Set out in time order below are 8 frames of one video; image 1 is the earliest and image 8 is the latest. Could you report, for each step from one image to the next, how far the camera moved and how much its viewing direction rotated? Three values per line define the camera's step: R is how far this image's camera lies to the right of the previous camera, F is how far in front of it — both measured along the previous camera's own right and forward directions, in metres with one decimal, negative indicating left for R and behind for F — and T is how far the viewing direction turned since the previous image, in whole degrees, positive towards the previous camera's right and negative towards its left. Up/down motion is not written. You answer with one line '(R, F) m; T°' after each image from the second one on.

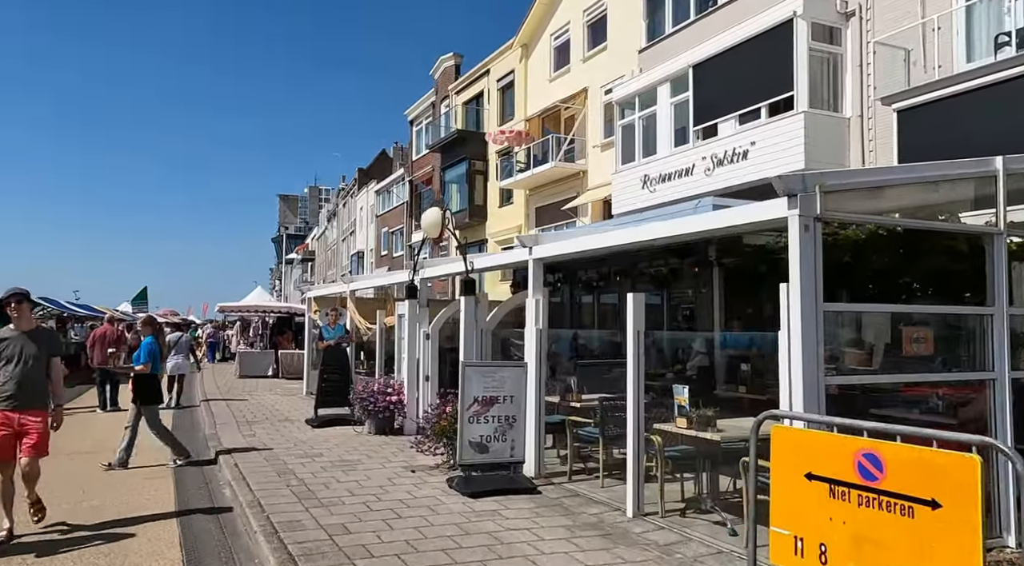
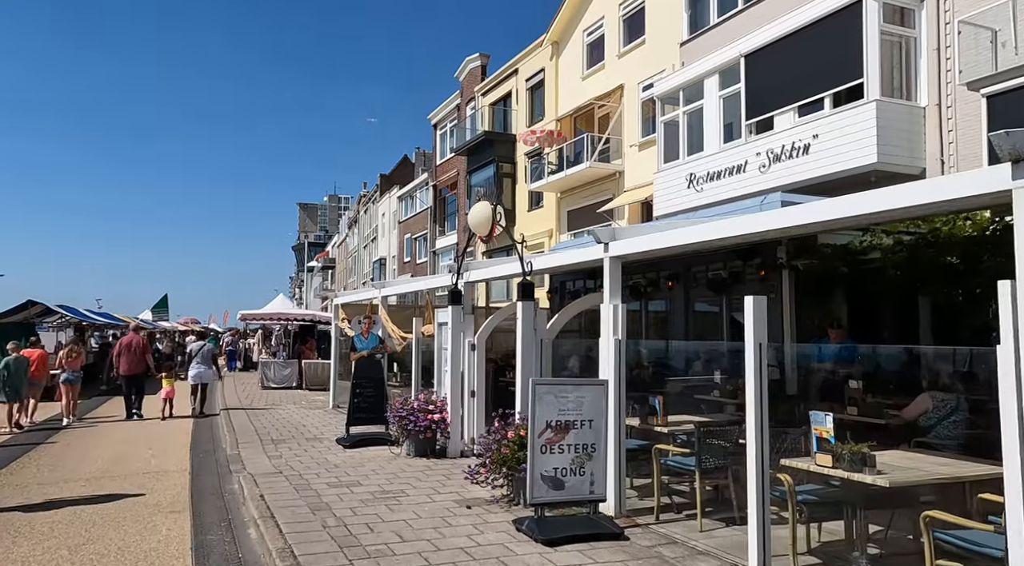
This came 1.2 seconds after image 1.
(-0.5, +1.1) m; -1°
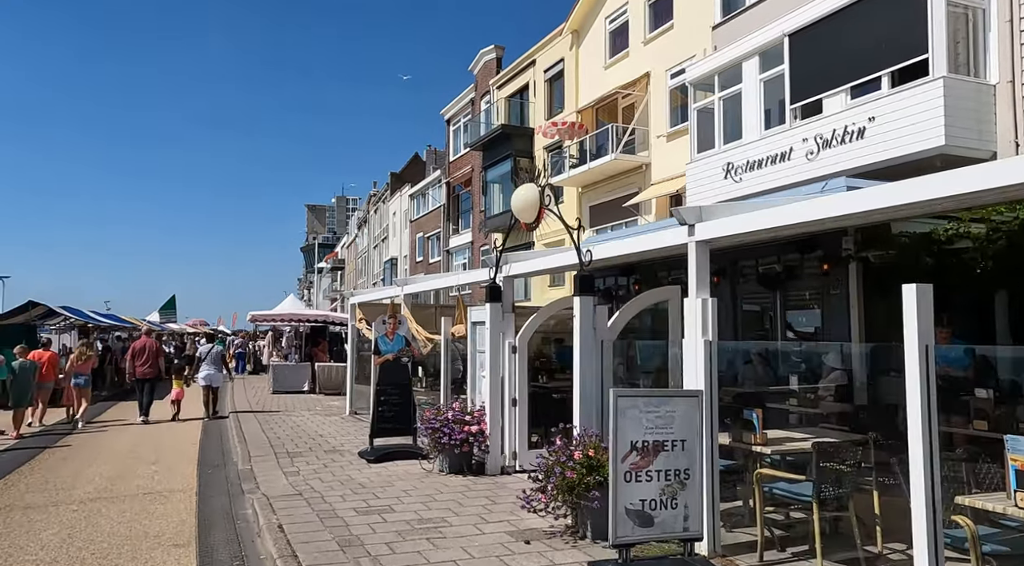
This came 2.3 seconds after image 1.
(-0.4, +1.1) m; -1°
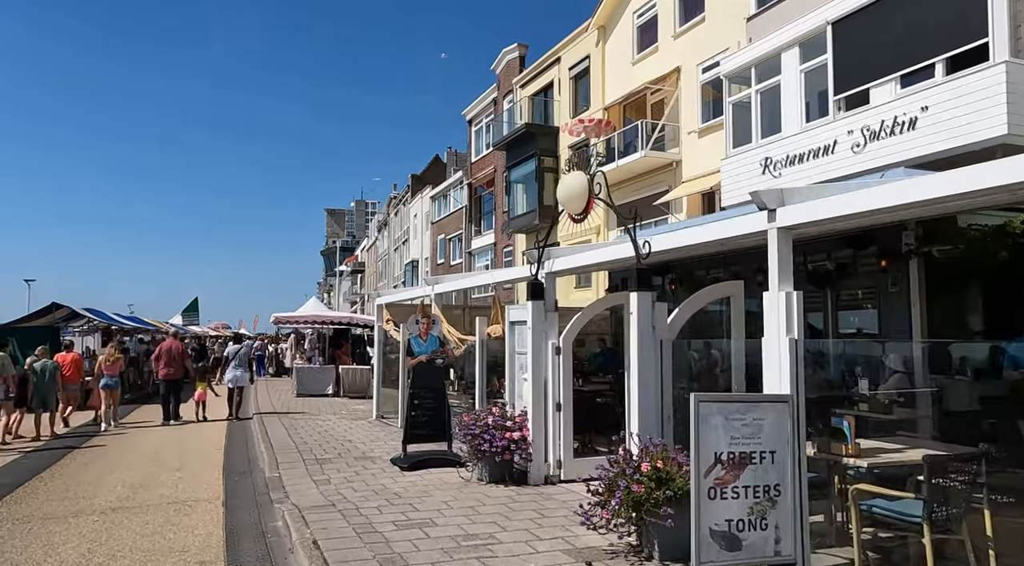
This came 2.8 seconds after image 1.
(-0.3, +0.5) m; -1°
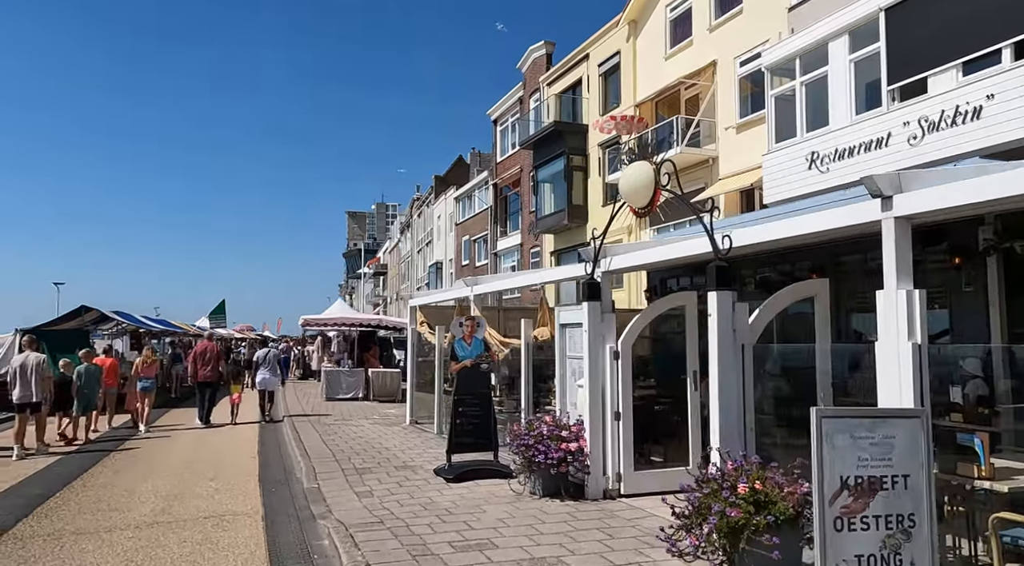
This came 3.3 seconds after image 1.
(-0.4, +0.5) m; -2°
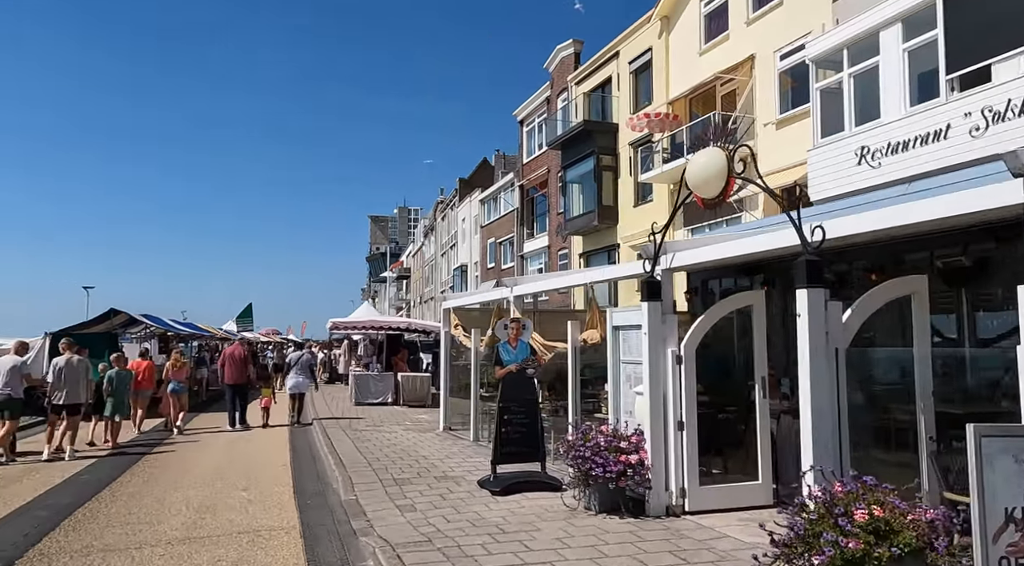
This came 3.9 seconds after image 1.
(-0.3, +0.5) m; -2°
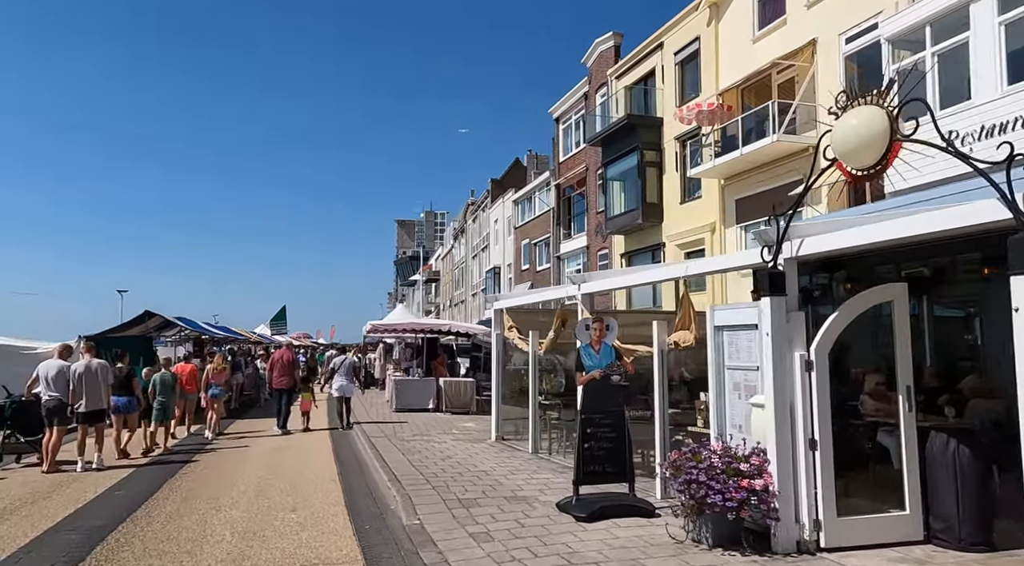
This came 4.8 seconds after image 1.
(-0.6, +1.0) m; -2°
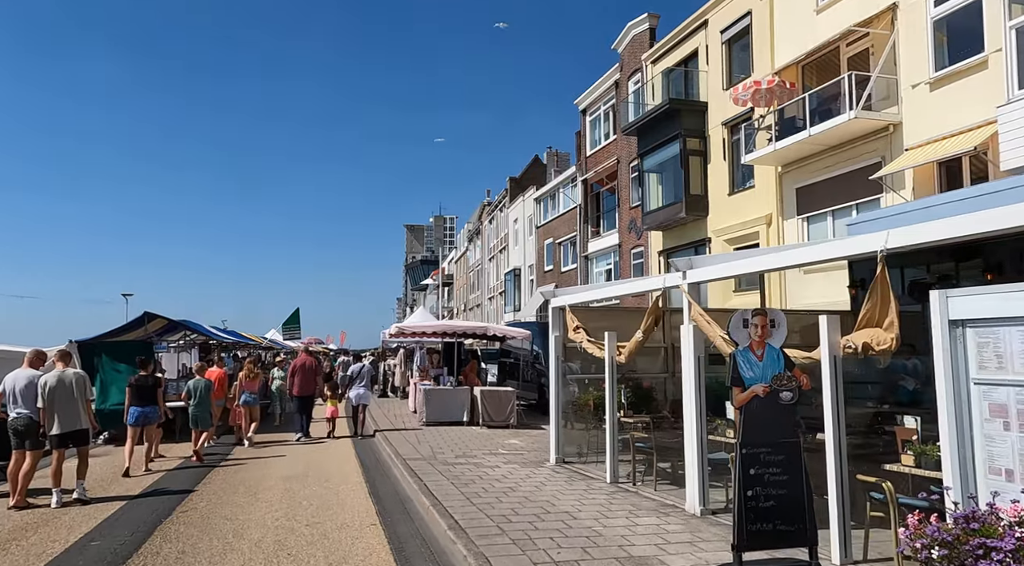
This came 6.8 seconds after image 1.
(-0.9, +2.2) m; -1°
